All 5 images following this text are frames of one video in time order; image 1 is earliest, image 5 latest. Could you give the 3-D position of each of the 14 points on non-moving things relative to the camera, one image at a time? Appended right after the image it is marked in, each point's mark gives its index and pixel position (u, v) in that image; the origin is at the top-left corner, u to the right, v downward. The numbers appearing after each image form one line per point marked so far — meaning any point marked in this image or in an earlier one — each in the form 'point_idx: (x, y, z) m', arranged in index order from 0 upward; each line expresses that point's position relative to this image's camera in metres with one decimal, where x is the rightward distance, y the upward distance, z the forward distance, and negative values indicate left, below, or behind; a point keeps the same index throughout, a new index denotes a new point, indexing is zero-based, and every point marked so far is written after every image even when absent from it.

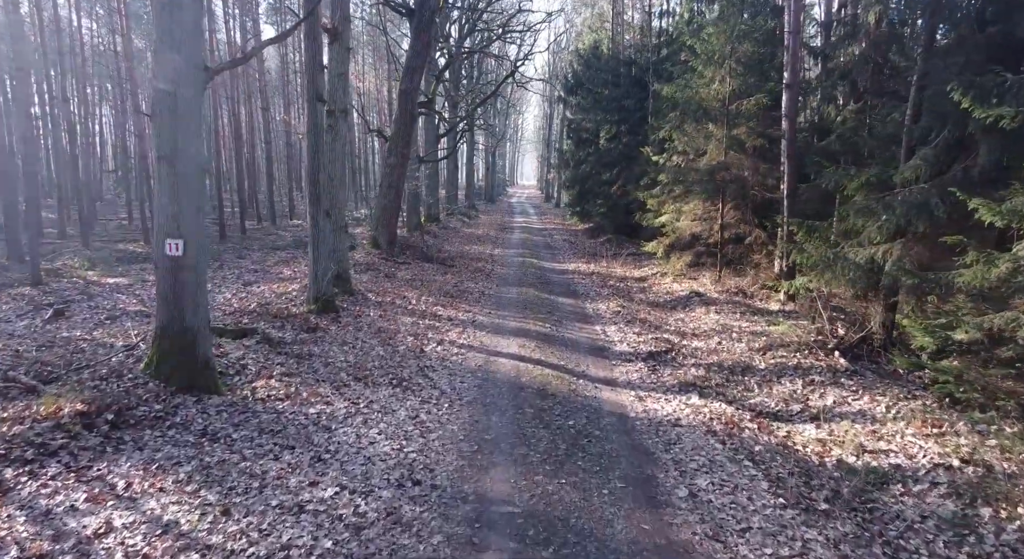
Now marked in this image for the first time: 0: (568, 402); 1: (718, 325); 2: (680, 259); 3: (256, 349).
0: (+0.7, -1.5, +8.7) m
1: (+3.8, -0.9, +12.9) m
2: (+4.4, +0.5, +18.3) m
3: (-3.7, -1.0, +10.2) m
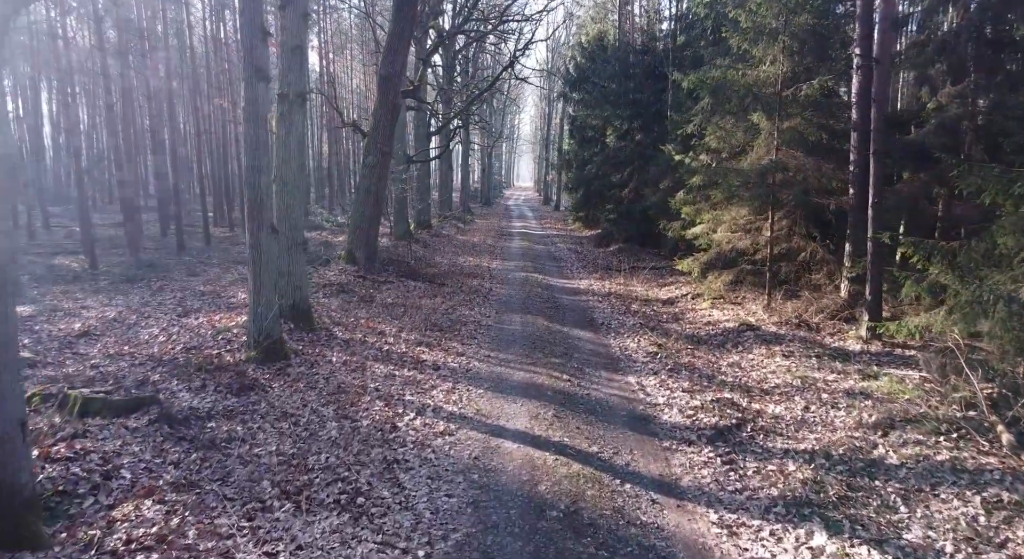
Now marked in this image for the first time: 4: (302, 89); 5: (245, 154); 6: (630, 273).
0: (+0.8, -2.0, +5.4) m
1: (+3.9, -1.4, +9.6) m
2: (+4.5, 0.0, +15.0) m
3: (-3.6, -1.5, +6.9) m
4: (-3.5, +3.2, +11.7) m
5: (-3.8, +1.8, +10.0) m
6: (+3.4, +0.2, +19.9) m
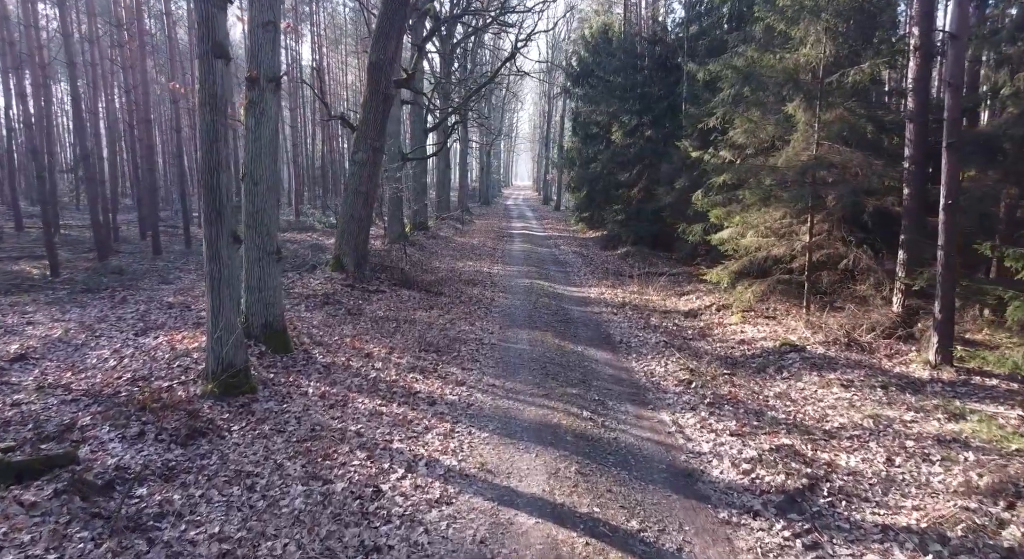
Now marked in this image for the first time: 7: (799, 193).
0: (+1.0, -2.3, +3.7) m
1: (+4.0, -1.6, +8.0) m
2: (+4.6, -0.2, +13.4) m
3: (-3.5, -1.8, +5.2) m
4: (-3.4, +3.0, +10.0) m
5: (-3.7, +1.6, +8.3) m
6: (+3.5, 0.0, +18.3) m
7: (+5.0, +1.5, +12.1) m
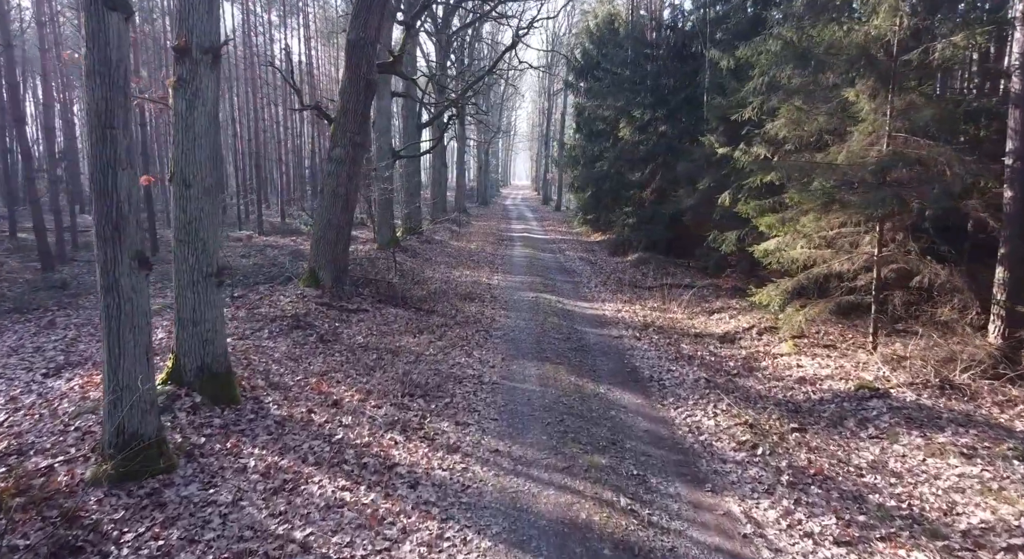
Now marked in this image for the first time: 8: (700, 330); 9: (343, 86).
0: (+1.1, -2.6, +1.4) m
1: (+4.1, -1.9, +5.7) m
2: (+4.6, -0.5, +11.1) m
3: (-3.4, -2.1, +2.9) m
4: (-3.3, +2.6, +7.7) m
5: (-3.6, +1.2, +6.0) m
6: (+3.5, -0.3, +16.0) m
7: (+5.1, +1.2, +9.9) m
8: (+3.5, -0.9, +13.1) m
9: (-3.2, +3.7, +13.3) m
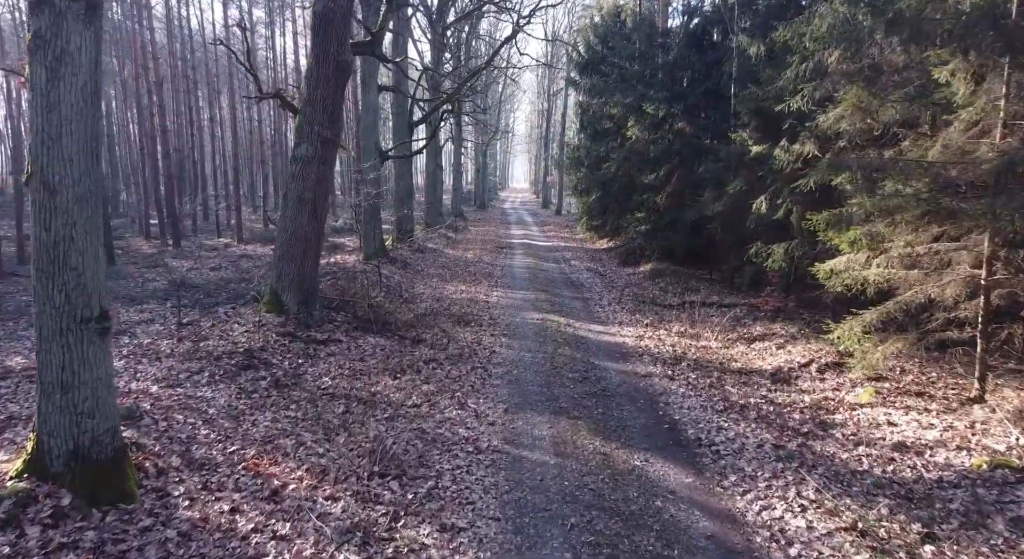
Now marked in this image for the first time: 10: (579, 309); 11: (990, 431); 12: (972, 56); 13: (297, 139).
0: (+1.2, -2.9, -1.0) m
1: (+4.2, -2.3, +3.3) m
2: (+4.7, -0.9, +8.7) m
3: (-3.3, -2.4, +0.5) m
4: (-3.2, +2.3, +5.3) m
5: (-3.5, +0.9, +3.6) m
6: (+3.6, -0.7, +13.6) m
7: (+5.1, +0.8, +7.5) m
8: (+3.6, -1.3, +10.7) m
9: (-3.2, +3.3, +10.9) m
10: (+1.5, -0.7, +15.2) m
11: (+5.1, -1.7, +7.1) m
12: (+5.3, +2.6, +8.0) m
13: (-3.4, +2.3, +11.1) m
